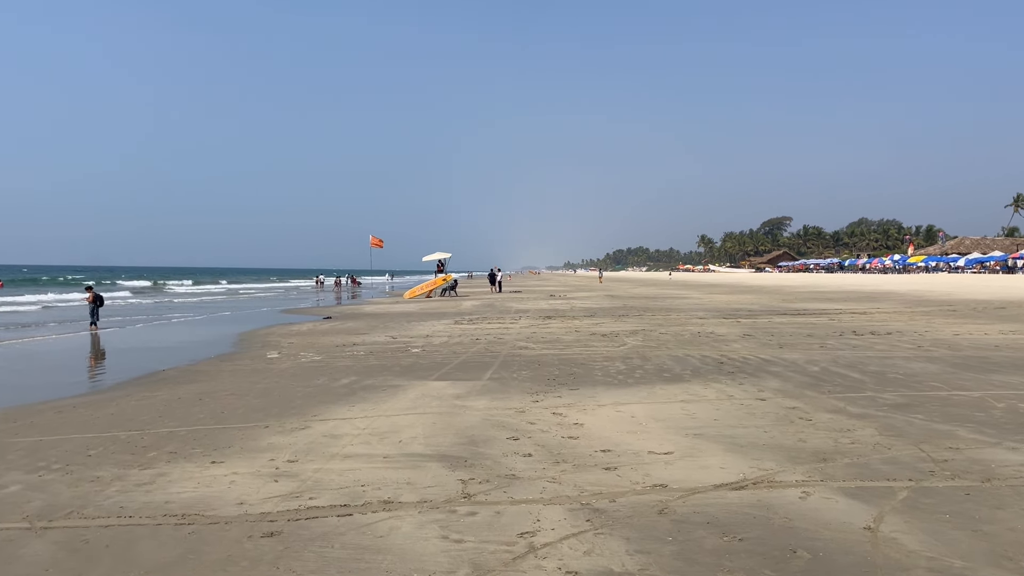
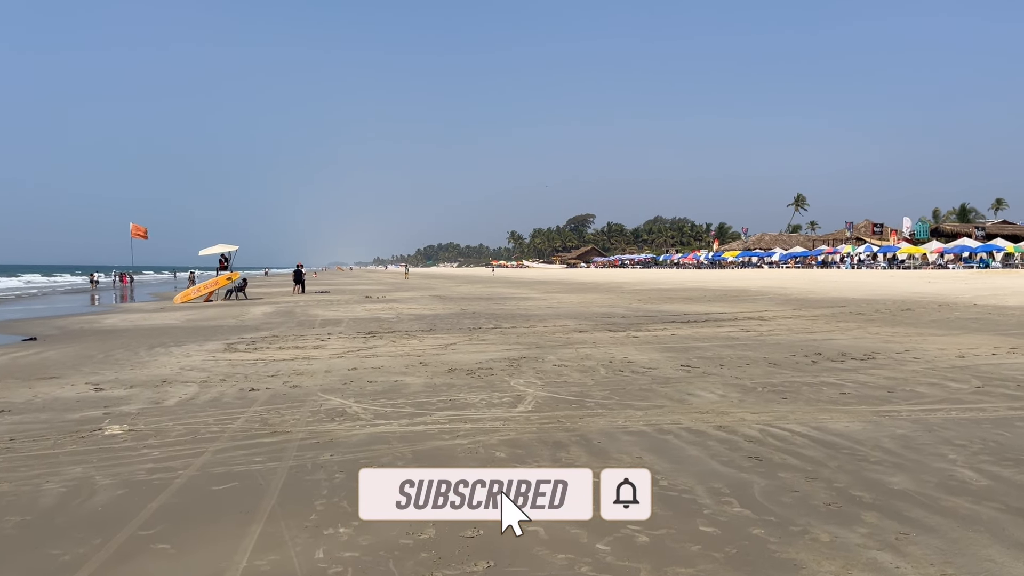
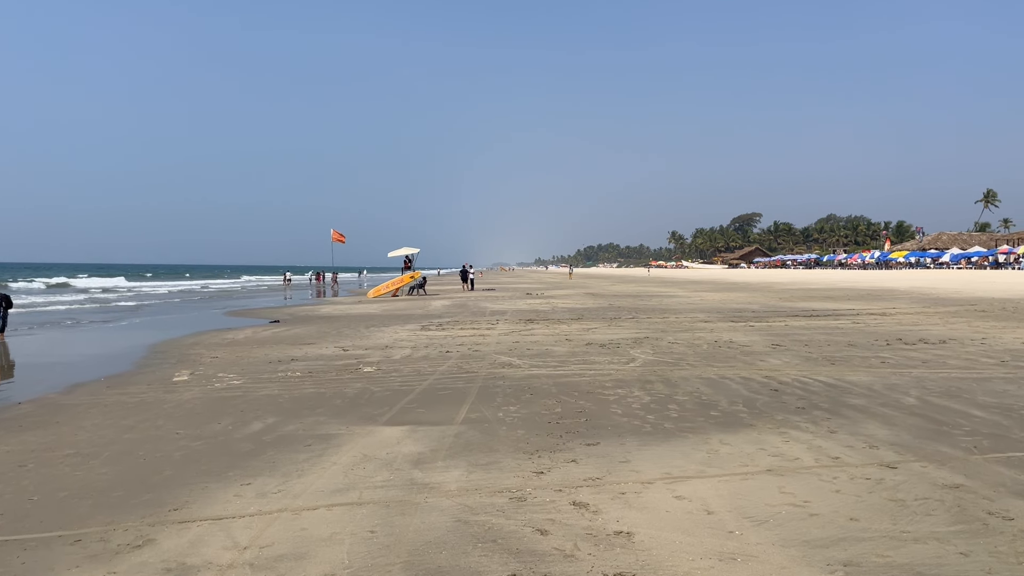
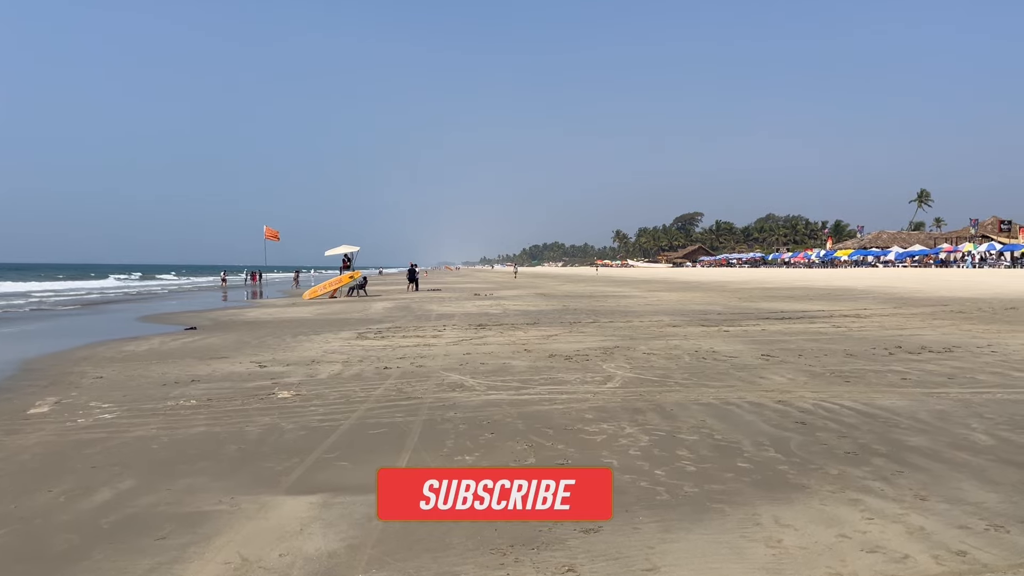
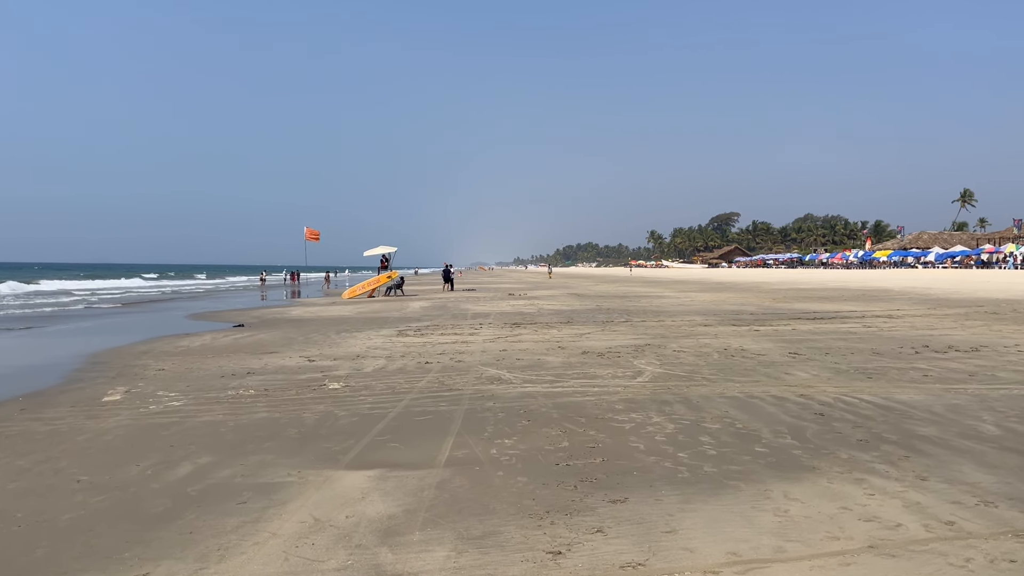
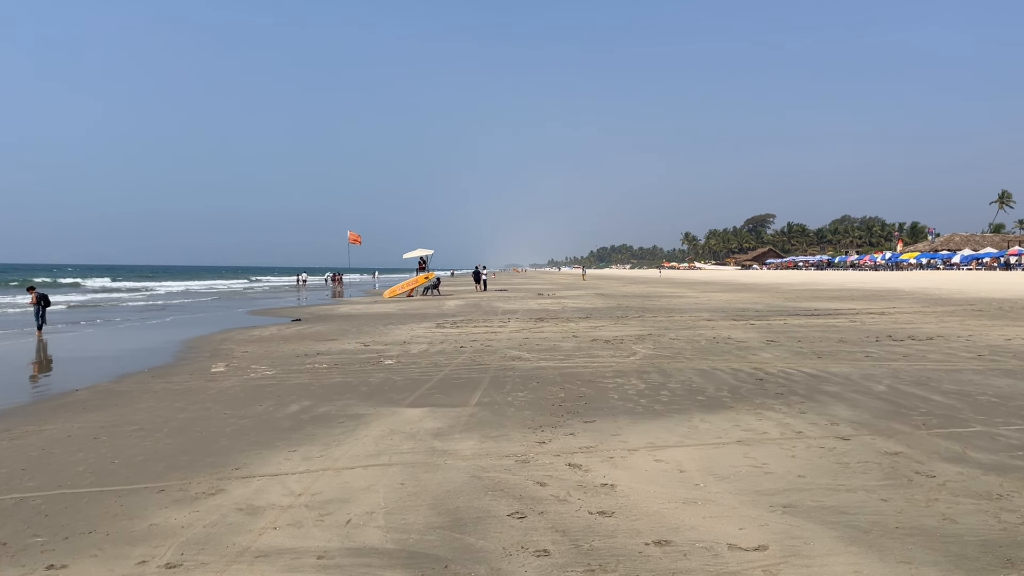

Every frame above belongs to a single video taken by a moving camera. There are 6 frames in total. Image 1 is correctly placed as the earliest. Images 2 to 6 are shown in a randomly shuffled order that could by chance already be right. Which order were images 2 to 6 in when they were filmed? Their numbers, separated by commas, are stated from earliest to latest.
6, 3, 5, 4, 2
